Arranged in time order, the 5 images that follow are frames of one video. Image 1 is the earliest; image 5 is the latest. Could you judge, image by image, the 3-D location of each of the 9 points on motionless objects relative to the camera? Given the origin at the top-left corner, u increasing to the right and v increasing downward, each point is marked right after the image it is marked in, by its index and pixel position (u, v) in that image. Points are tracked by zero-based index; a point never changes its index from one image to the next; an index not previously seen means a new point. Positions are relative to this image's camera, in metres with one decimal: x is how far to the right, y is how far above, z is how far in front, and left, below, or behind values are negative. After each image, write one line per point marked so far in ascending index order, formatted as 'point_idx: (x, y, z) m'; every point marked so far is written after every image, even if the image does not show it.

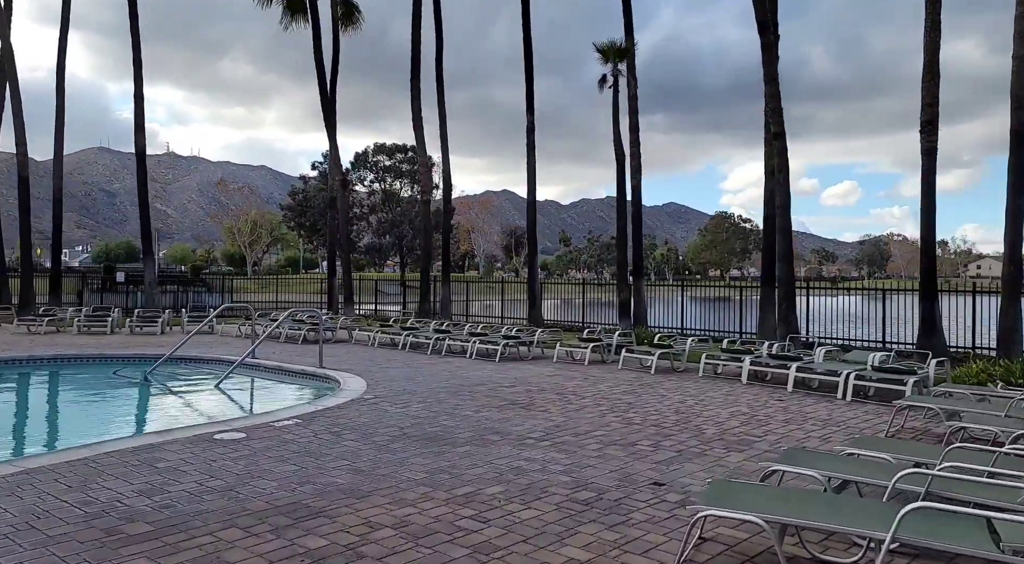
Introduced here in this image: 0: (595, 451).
0: (+0.7, -1.5, +7.1) m
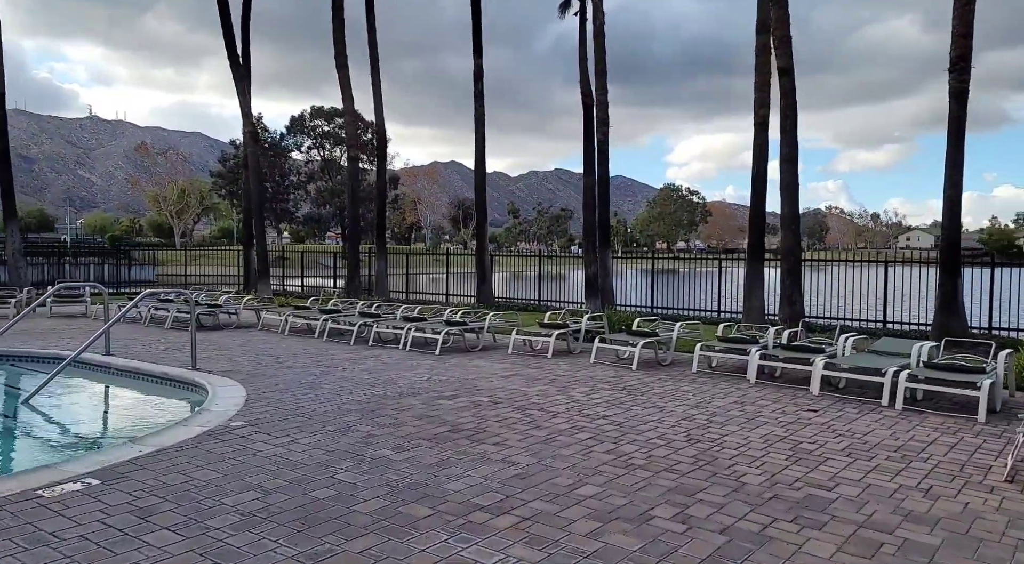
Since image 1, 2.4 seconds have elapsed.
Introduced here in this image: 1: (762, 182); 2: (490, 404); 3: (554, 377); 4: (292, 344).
0: (+0.4, -1.4, +4.2) m
1: (+5.0, +2.0, +15.8) m
2: (-0.2, -1.2, +7.9) m
3: (+0.5, -1.2, +9.9) m
4: (-3.7, -1.0, +13.3) m
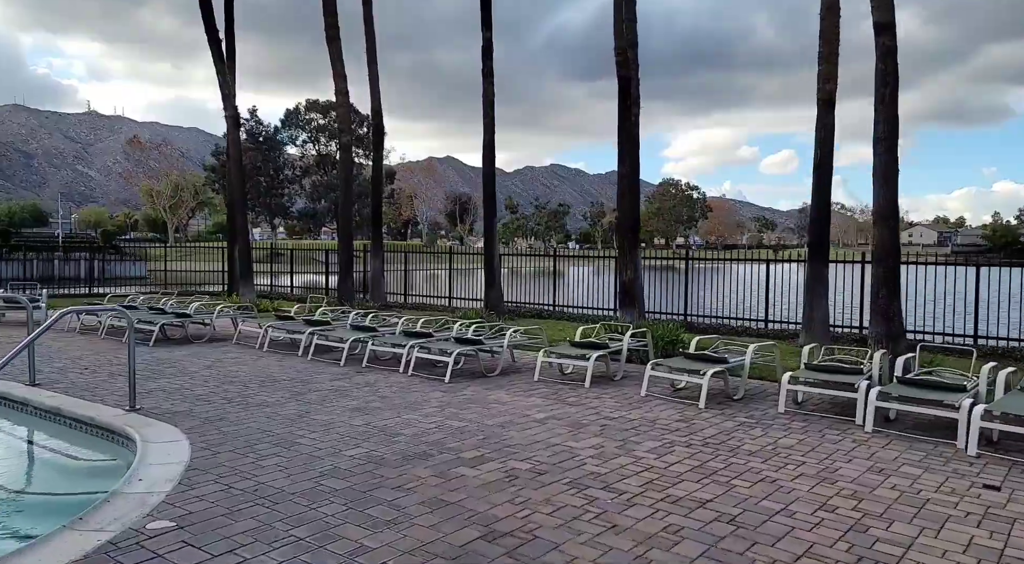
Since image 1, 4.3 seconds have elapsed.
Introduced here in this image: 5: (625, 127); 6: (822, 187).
0: (+0.8, -1.5, +1.8) m
1: (+5.3, +1.9, +13.4) m
2: (+0.1, -1.3, +5.5) m
3: (+0.9, -1.3, +7.5) m
4: (-3.3, -1.1, +10.9) m
5: (+1.9, +2.6, +13.4) m
6: (+5.2, +1.6, +13.5) m
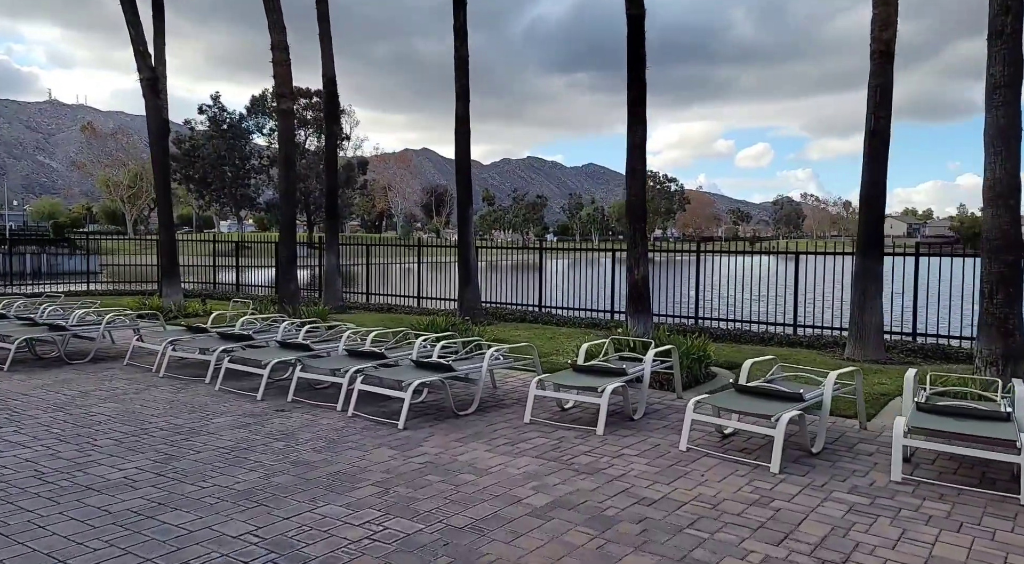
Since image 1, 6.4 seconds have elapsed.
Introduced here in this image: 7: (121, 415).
0: (+0.8, -1.6, -1.0) m
1: (+5.0, +1.9, +10.8) m
2: (+0.1, -1.4, +2.7) m
3: (+0.8, -1.4, +4.7) m
4: (-3.5, -1.1, +8.0) m
5: (+1.6, +2.6, +10.6) m
6: (+5.0, +1.6, +10.8) m
7: (-3.9, -1.1, +8.2) m
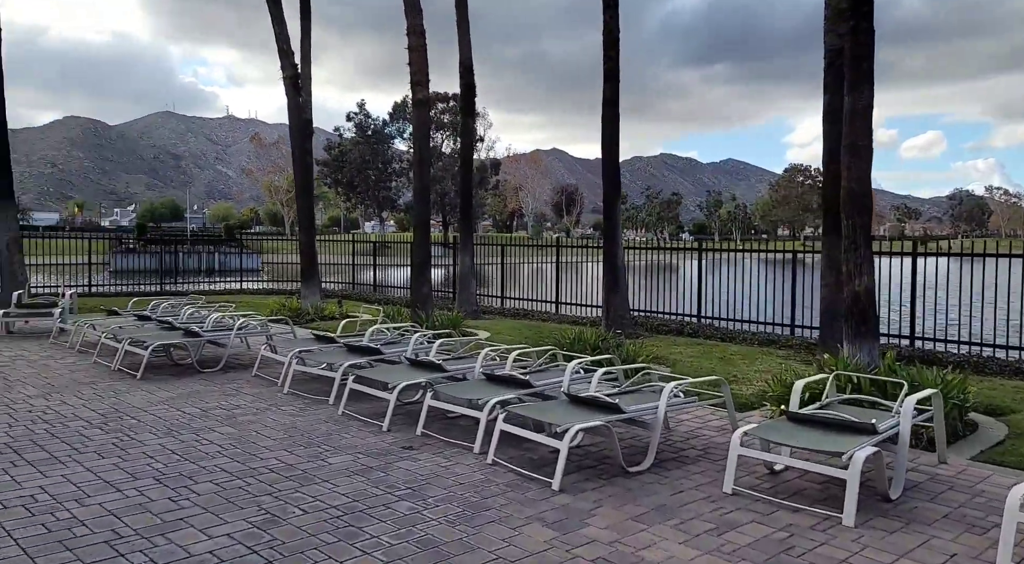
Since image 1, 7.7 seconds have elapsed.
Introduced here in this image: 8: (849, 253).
0: (+0.7, -1.7, -3.1) m
1: (+6.8, +1.8, +7.7) m
2: (+0.6, -1.5, +0.7) m
3: (+1.6, -1.5, +2.5) m
4: (-2.1, -1.2, +6.5) m
5: (+3.5, +2.5, +8.2) m
6: (+6.8, +1.5, +7.8) m
7: (-2.4, -1.2, +6.8) m
8: (+3.4, +0.3, +8.1) m
